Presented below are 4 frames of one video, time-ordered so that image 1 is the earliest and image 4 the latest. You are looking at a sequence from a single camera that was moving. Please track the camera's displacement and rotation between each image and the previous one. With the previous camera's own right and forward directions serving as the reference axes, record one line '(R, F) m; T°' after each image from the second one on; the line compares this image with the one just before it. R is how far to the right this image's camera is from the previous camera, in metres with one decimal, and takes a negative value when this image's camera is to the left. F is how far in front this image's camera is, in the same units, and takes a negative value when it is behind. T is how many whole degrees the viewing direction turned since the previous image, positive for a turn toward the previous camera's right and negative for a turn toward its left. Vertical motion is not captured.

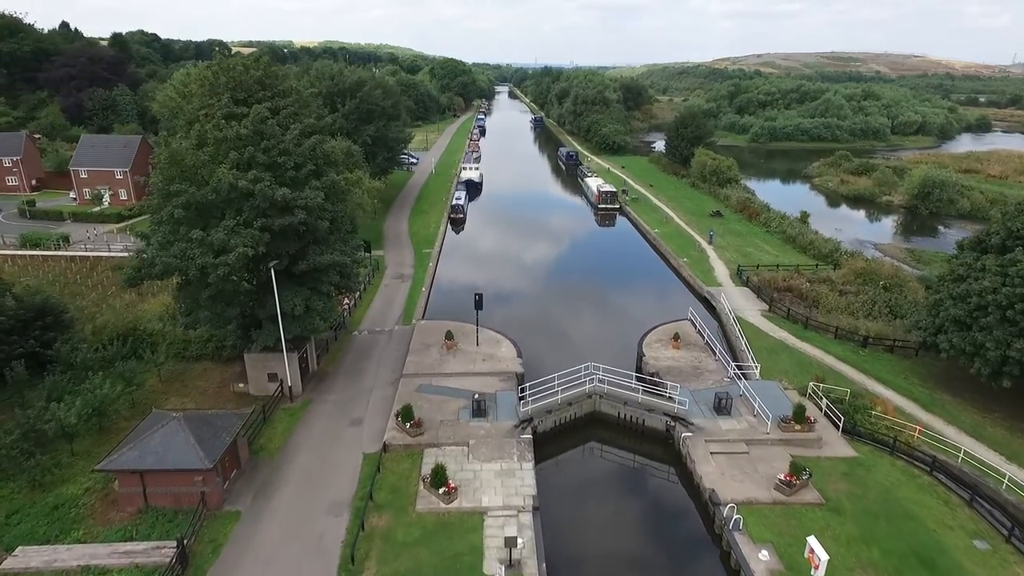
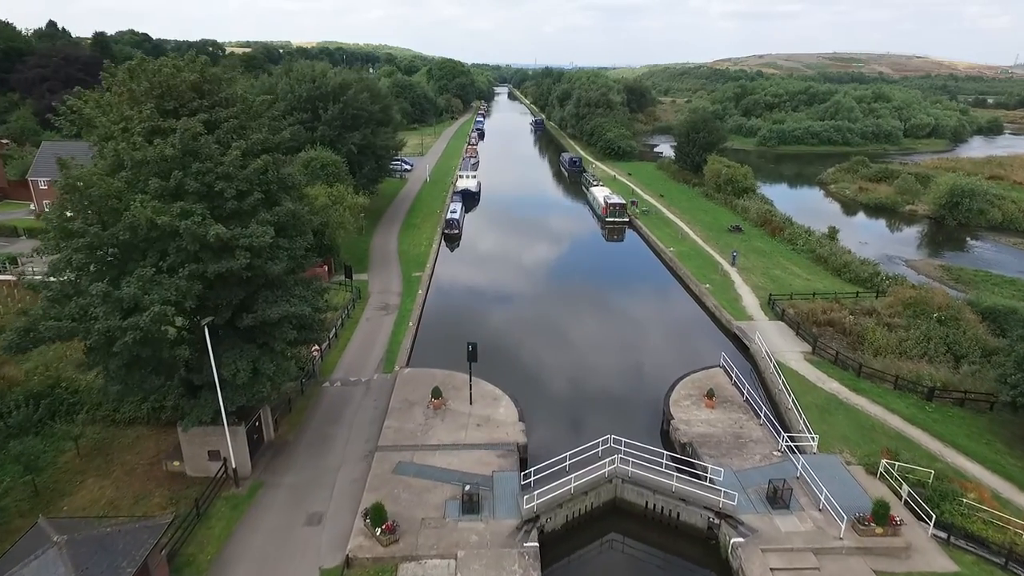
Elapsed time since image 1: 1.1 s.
(0.0, +4.6) m; 0°
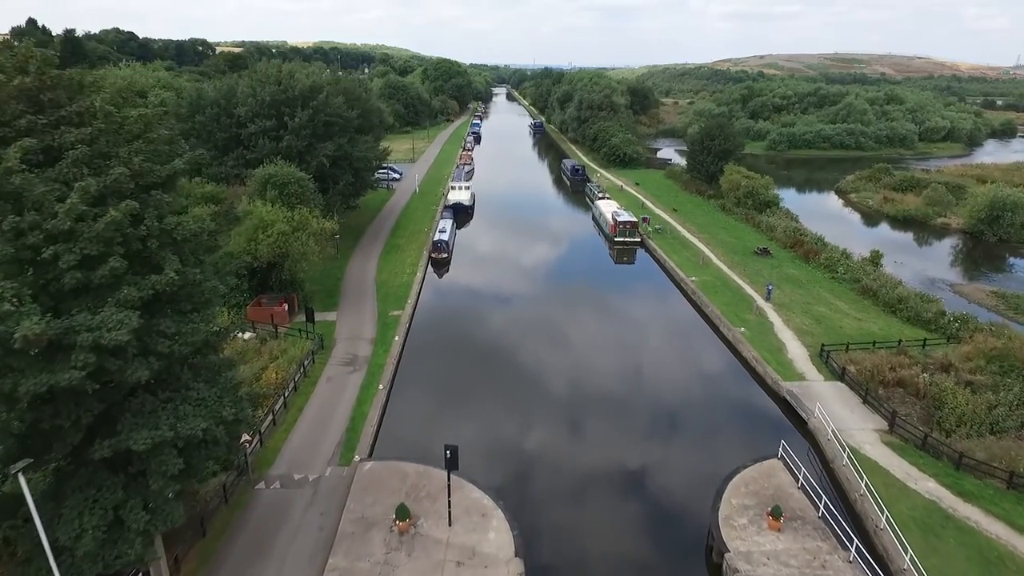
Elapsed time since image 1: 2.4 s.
(+0.1, +5.9) m; 0°
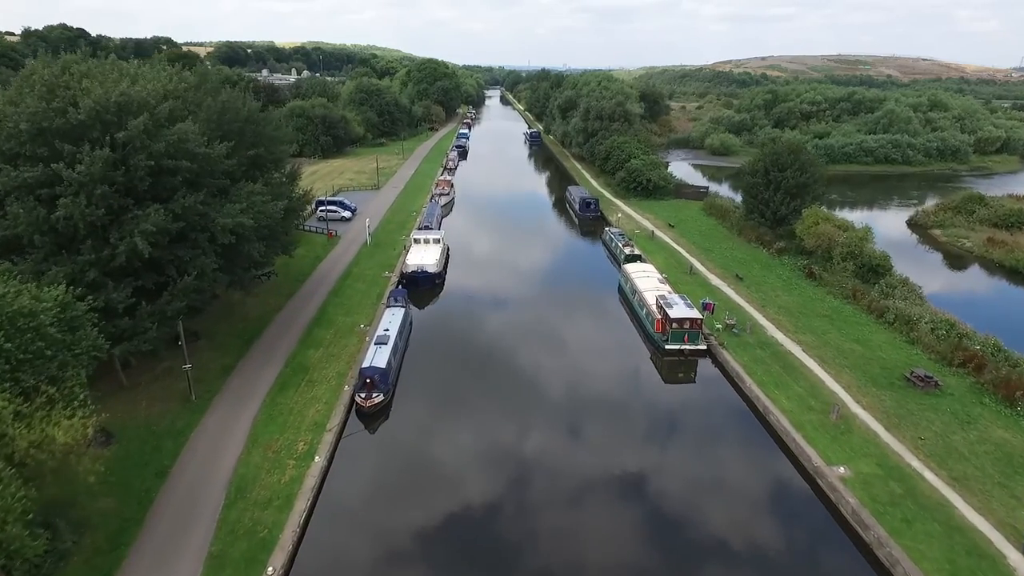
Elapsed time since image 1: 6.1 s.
(+0.4, +17.7) m; 0°
